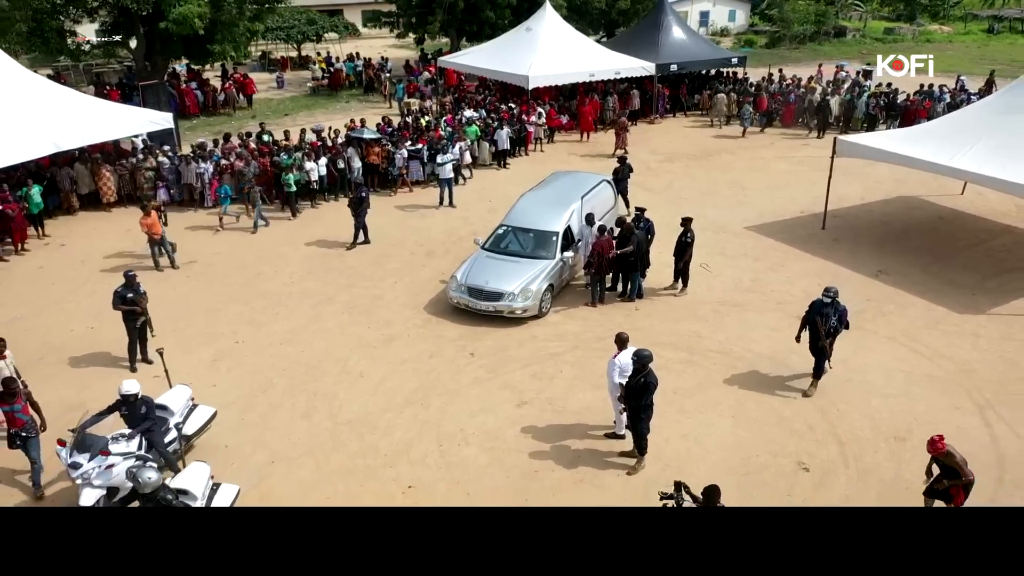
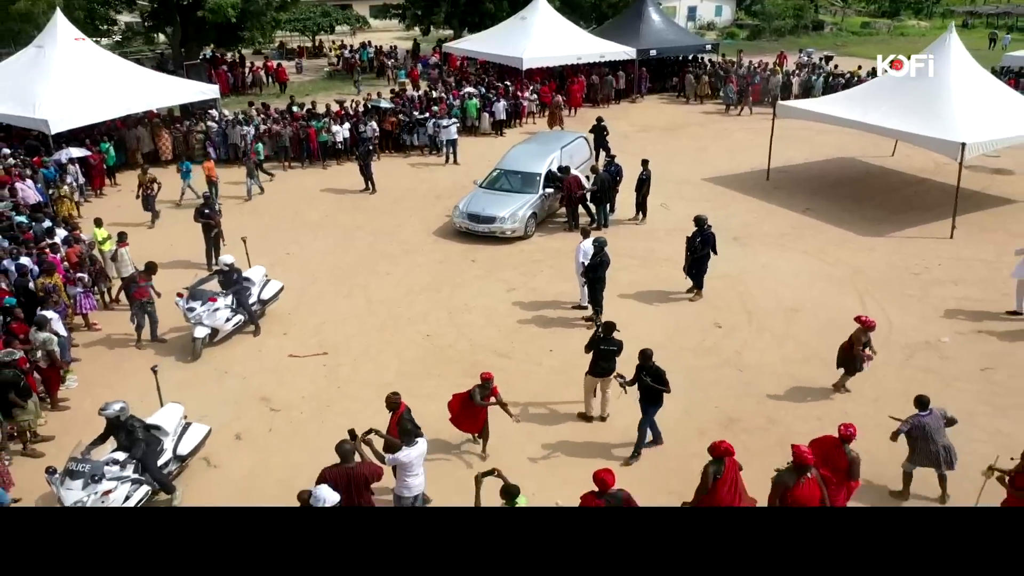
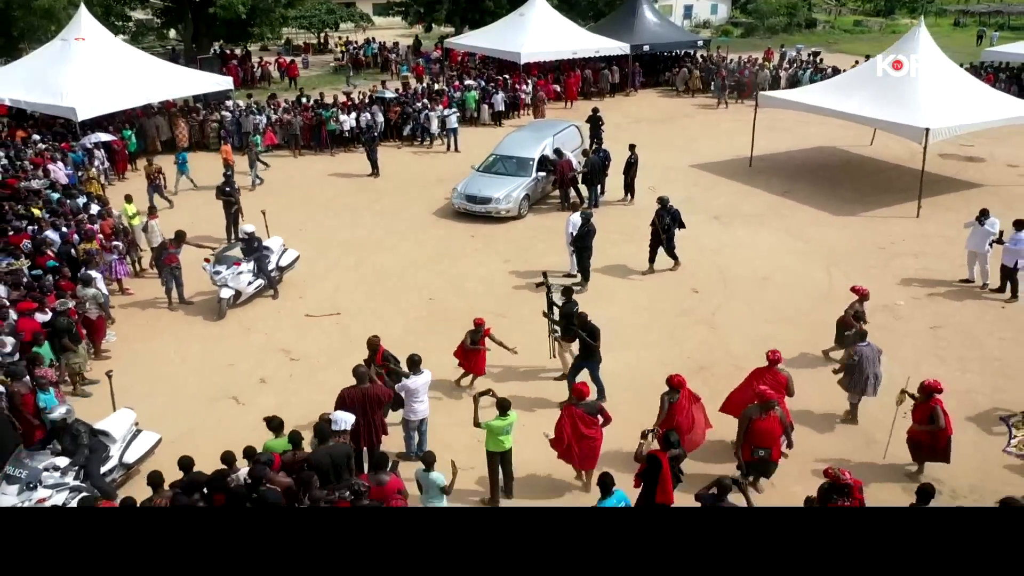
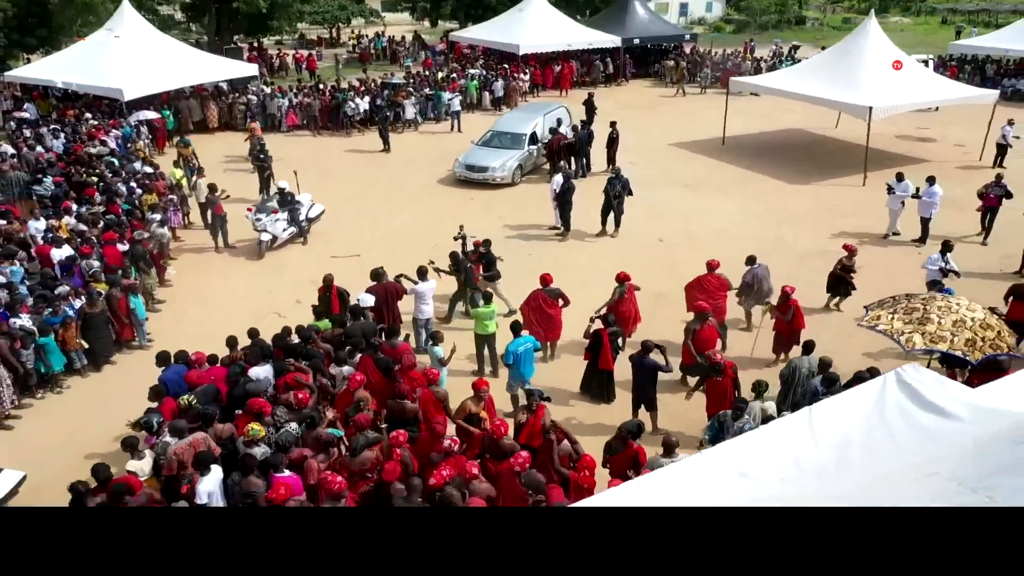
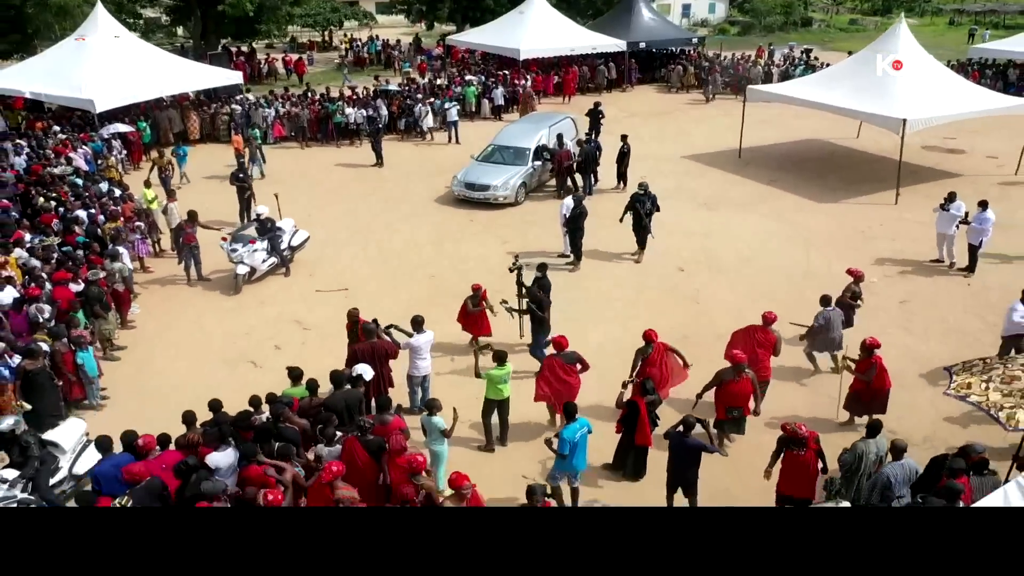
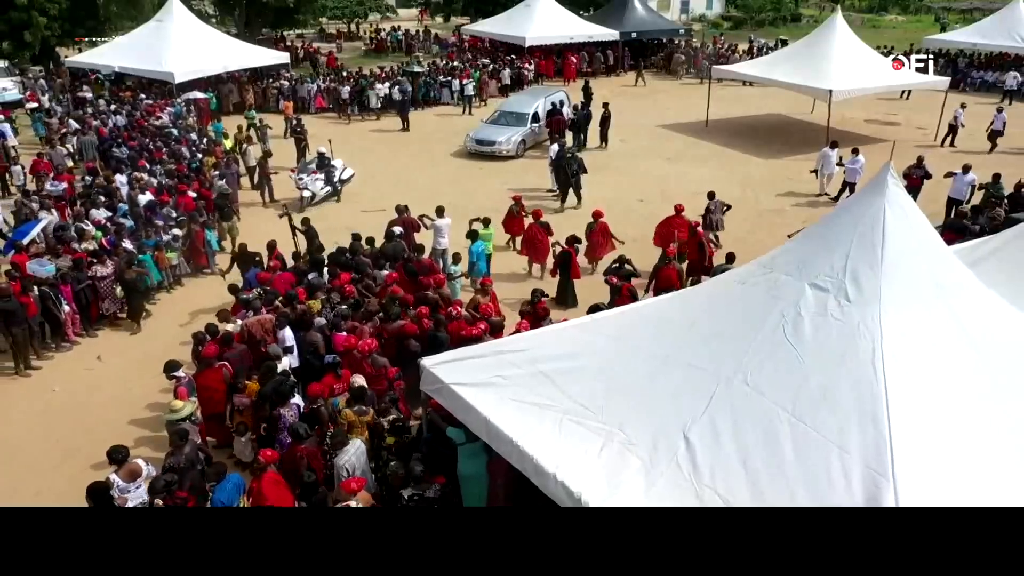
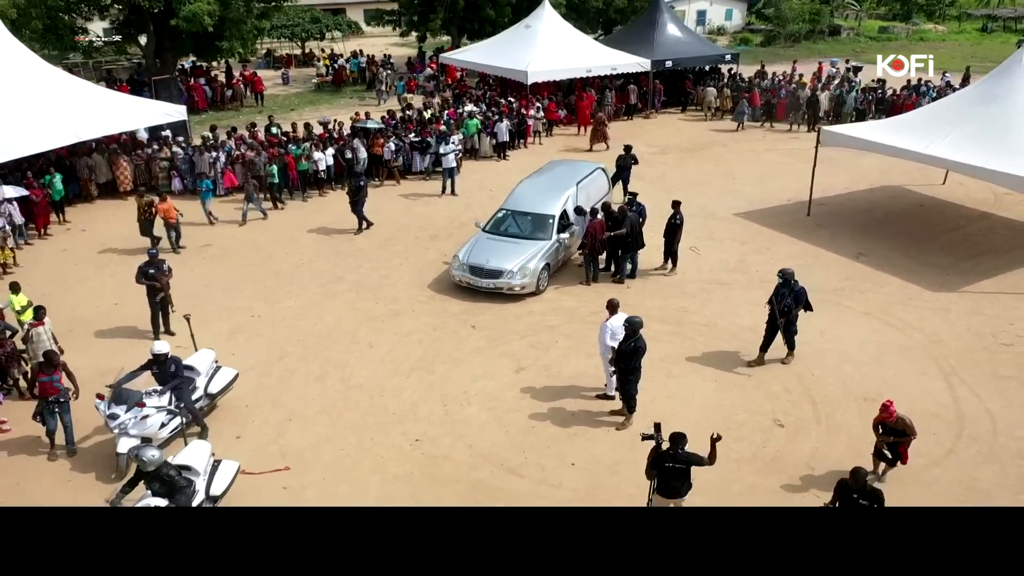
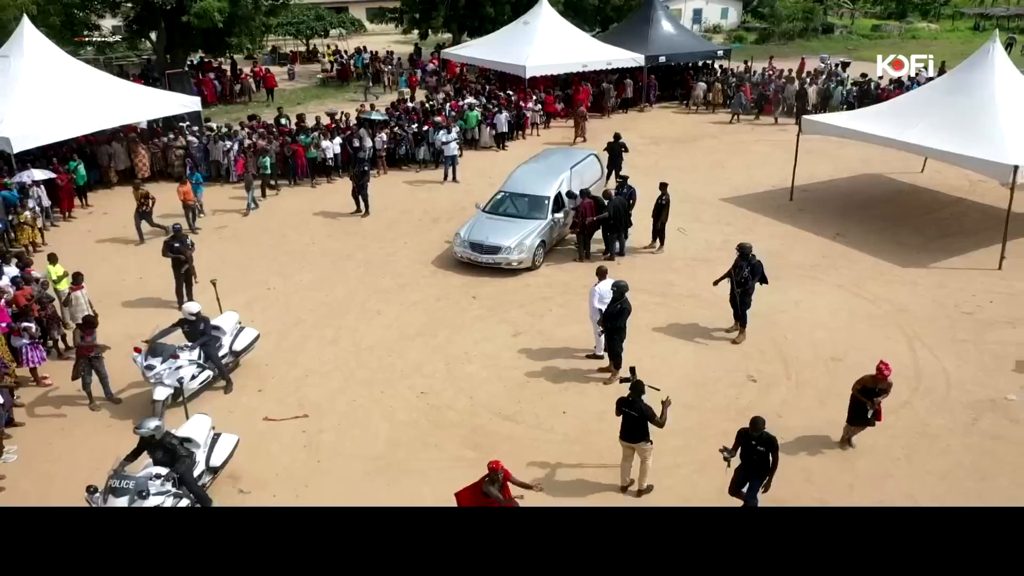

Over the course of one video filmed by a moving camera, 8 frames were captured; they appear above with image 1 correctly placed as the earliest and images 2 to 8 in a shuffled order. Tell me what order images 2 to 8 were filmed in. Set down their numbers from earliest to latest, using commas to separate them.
7, 8, 2, 3, 5, 4, 6
